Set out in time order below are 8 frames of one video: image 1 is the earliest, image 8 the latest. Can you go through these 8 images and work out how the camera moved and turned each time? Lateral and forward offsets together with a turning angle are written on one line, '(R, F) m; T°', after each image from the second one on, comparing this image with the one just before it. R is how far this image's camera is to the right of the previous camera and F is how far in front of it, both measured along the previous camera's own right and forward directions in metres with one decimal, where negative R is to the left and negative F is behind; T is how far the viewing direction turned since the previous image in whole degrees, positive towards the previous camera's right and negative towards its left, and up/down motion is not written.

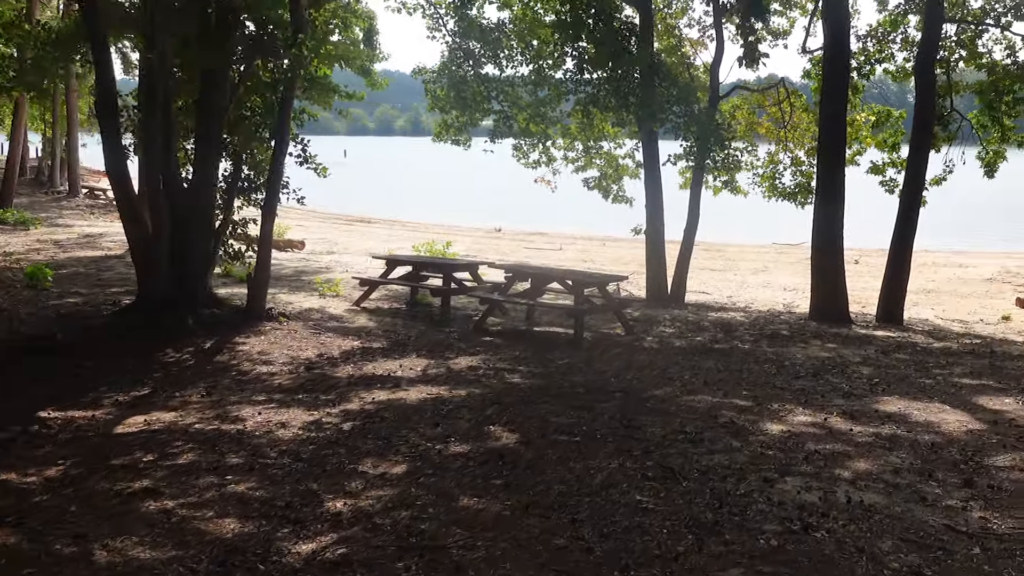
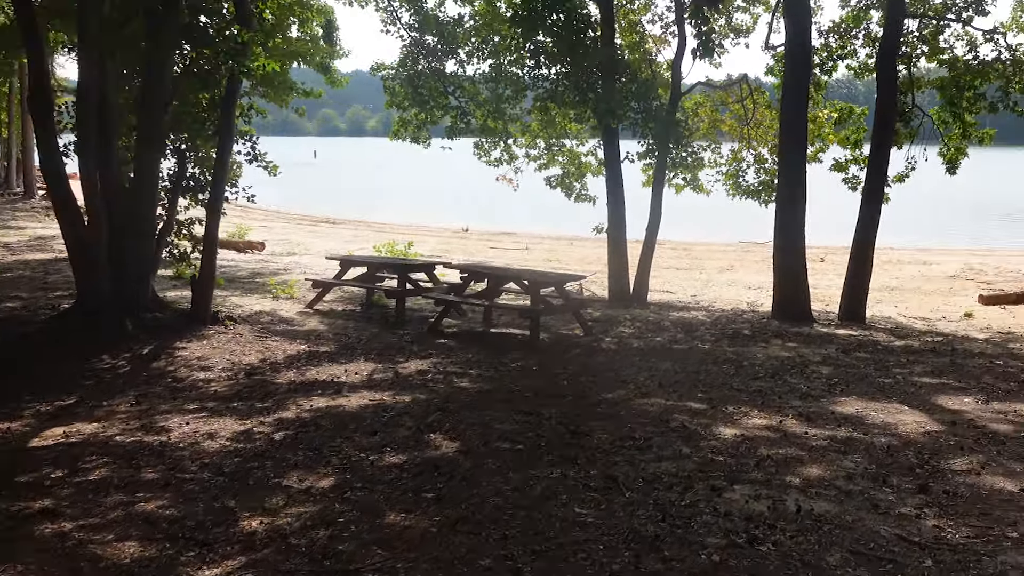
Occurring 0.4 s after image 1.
(+0.2, +0.2) m; +2°
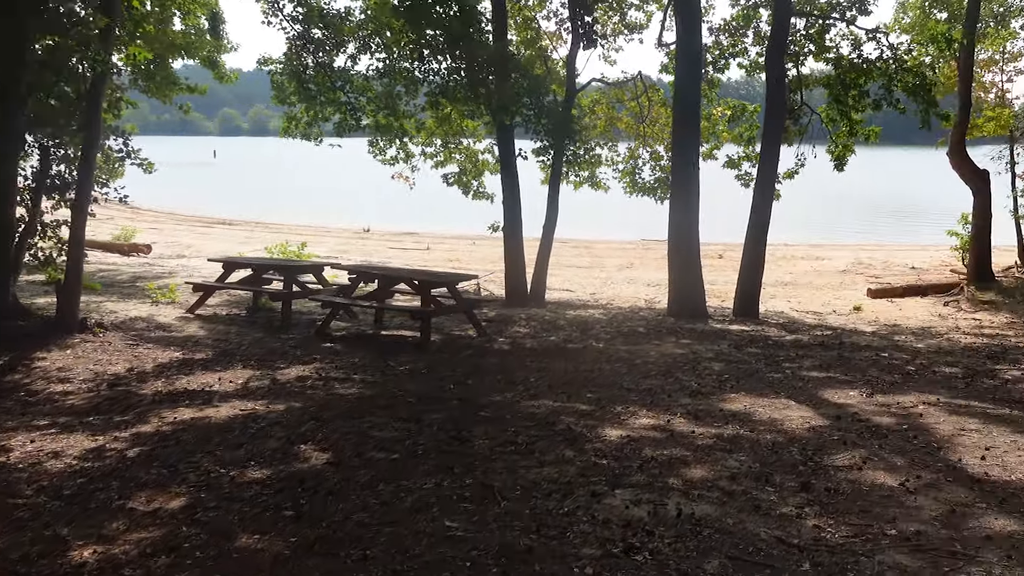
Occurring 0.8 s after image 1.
(+0.2, +0.2) m; +5°
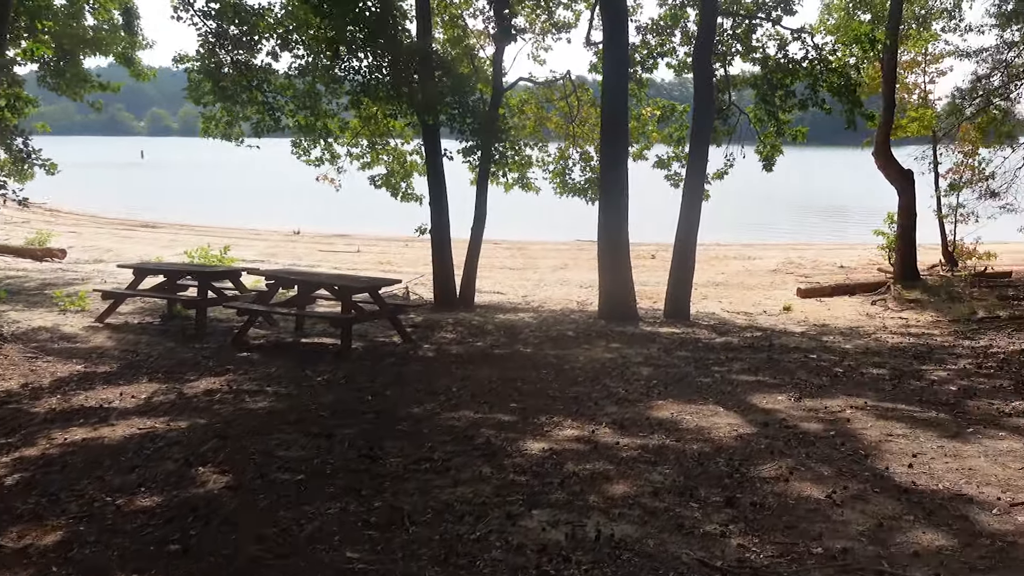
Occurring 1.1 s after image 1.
(+0.1, +0.3) m; +4°
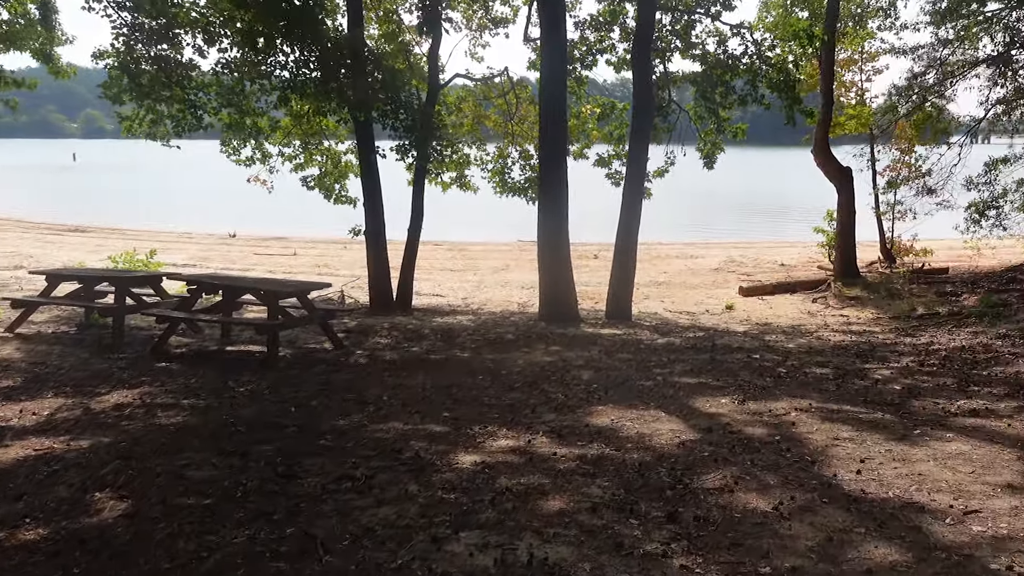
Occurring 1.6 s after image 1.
(+0.1, +0.3) m; +3°
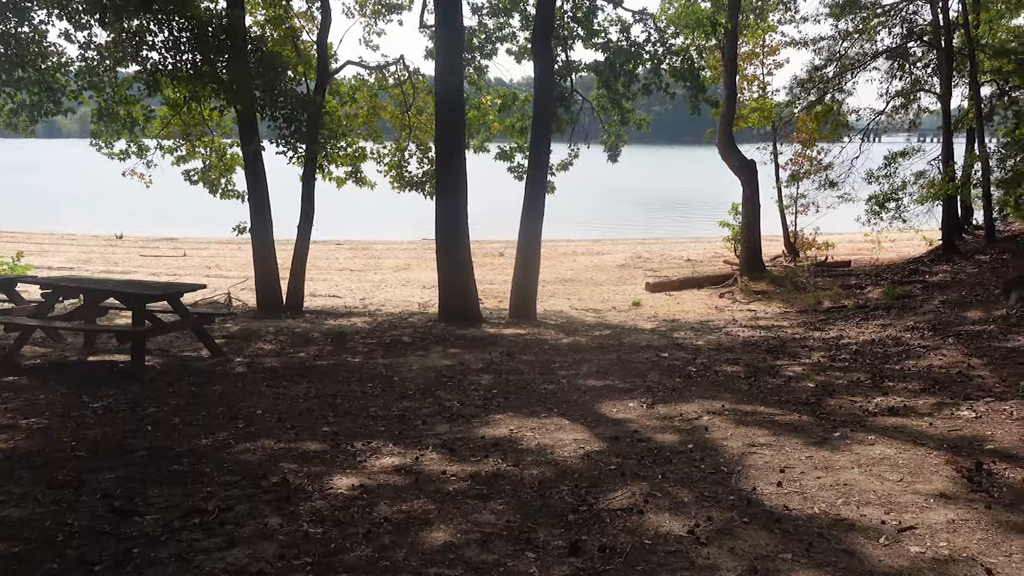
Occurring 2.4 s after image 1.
(+0.1, +0.6) m; +5°
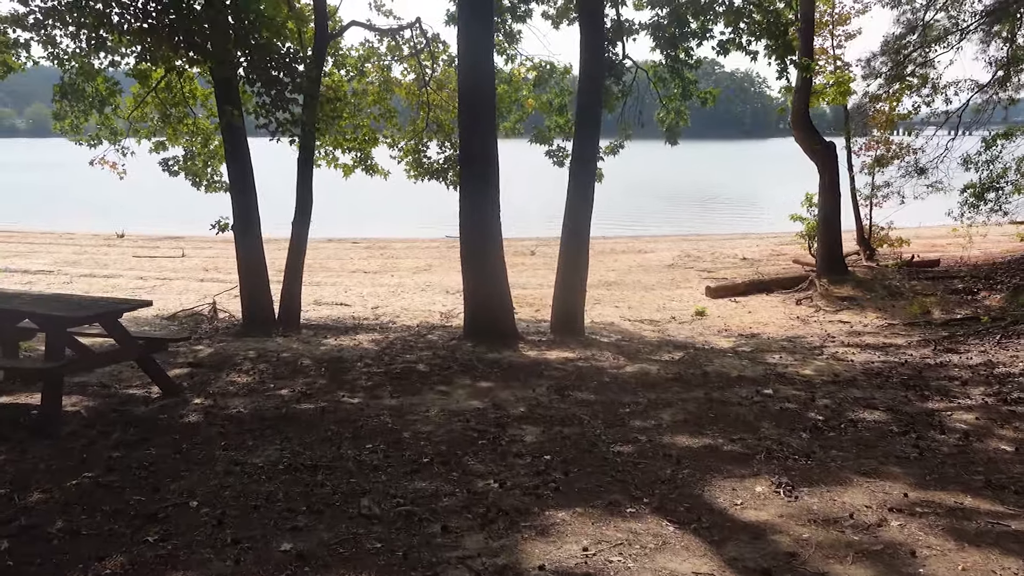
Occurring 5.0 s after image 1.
(-0.2, +2.1) m; -1°
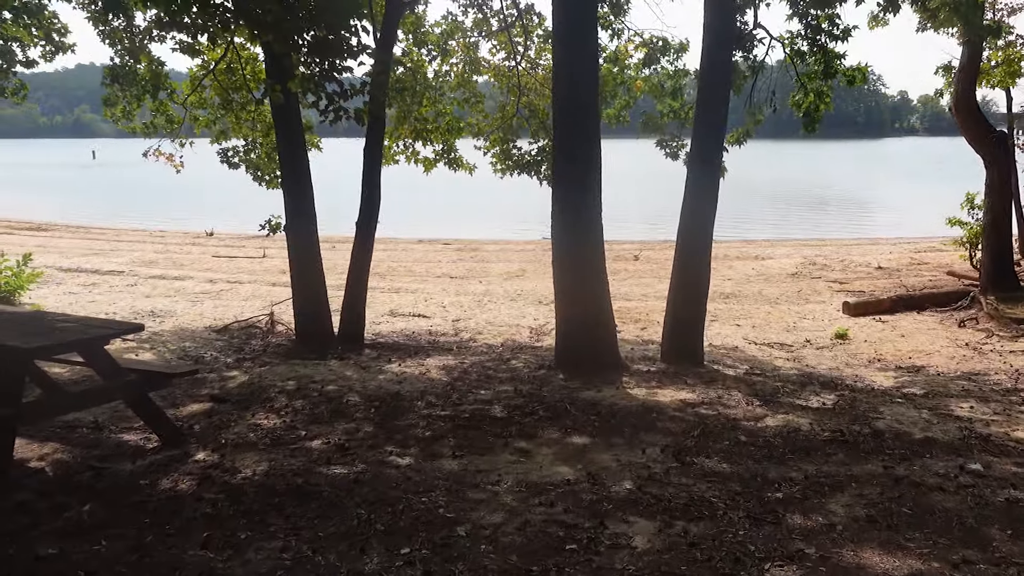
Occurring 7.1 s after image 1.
(0.0, +1.6) m; -6°
